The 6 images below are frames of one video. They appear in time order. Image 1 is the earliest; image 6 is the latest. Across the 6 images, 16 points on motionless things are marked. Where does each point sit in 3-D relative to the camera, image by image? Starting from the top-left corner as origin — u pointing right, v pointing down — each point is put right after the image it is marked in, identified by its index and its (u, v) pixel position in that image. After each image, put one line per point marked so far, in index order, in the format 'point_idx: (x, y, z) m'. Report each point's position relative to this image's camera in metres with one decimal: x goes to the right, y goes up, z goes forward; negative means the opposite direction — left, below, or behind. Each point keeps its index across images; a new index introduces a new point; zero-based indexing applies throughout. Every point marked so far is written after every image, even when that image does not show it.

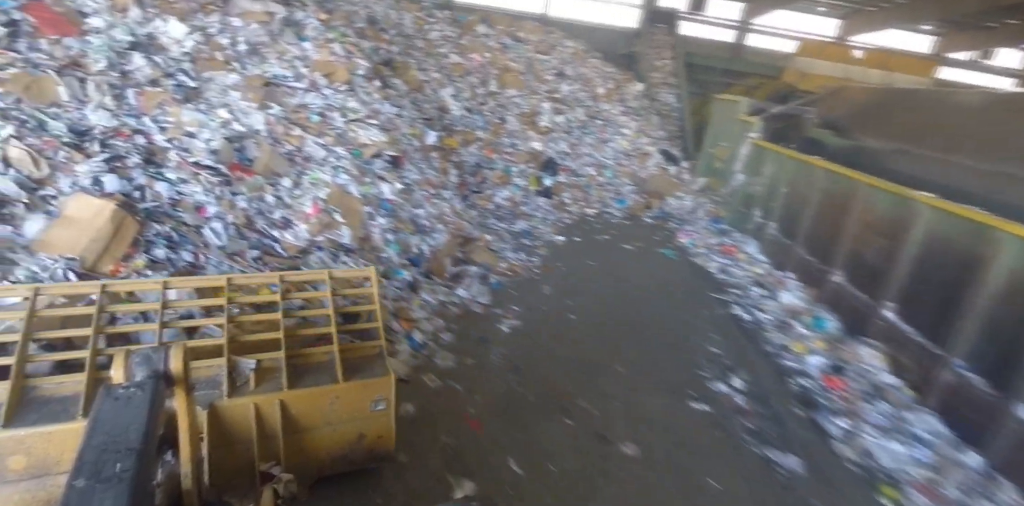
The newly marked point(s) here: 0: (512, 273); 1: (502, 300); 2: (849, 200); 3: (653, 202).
0: (0.0, -0.2, +4.3) m
1: (-0.1, -0.3, +3.8) m
2: (+2.6, +0.4, +4.1) m
3: (+1.9, +0.7, +7.1) m
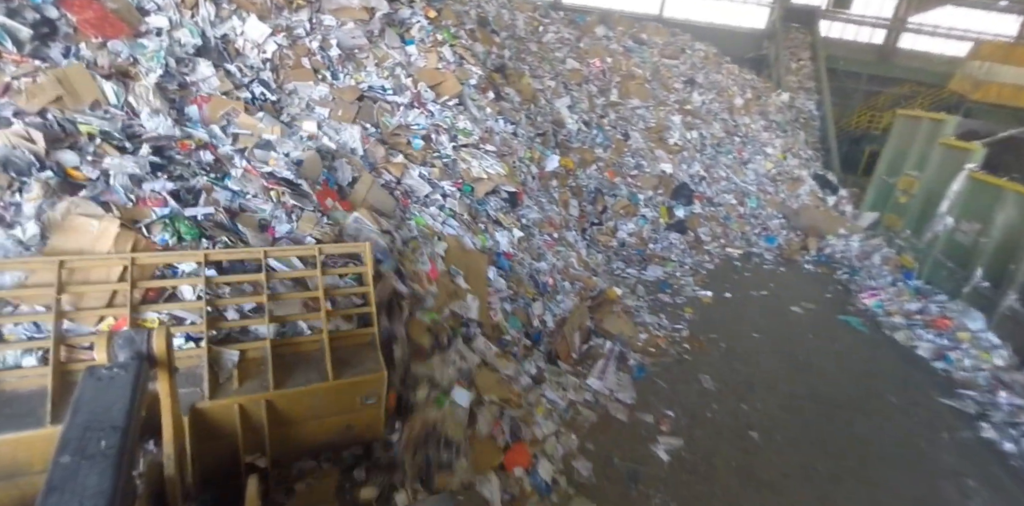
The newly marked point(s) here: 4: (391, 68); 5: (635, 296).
0: (+0.9, -0.6, +3.2) m
1: (+0.7, -0.8, +2.8) m
2: (+3.4, -0.2, +2.6) m
3: (+3.2, +0.1, +5.7) m
4: (-0.8, +1.2, +3.5) m
5: (+0.9, -0.3, +3.8) m
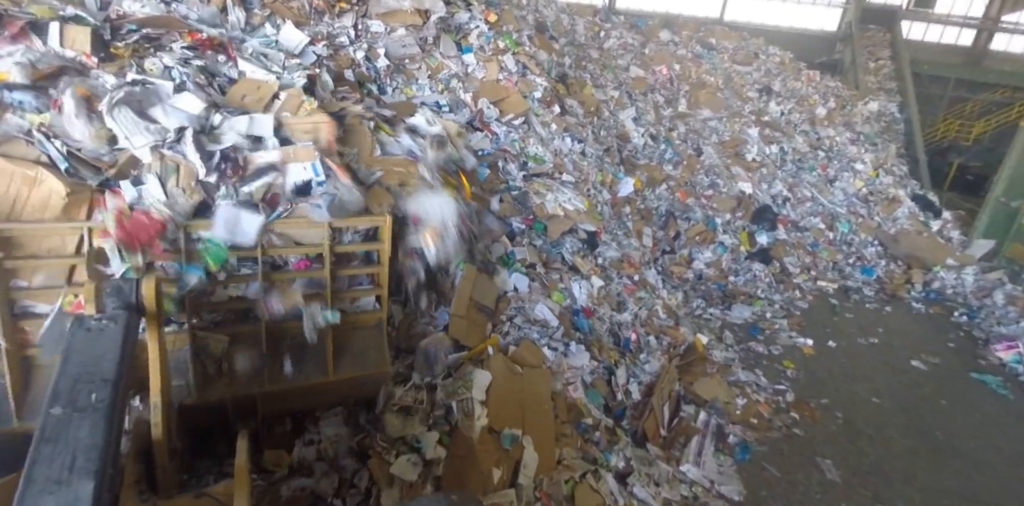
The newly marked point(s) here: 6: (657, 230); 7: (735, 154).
0: (+1.2, -0.8, +2.6) m
1: (+1.0, -1.0, +2.2) m
2: (+3.7, -0.5, +1.8) m
3: (+3.7, -0.2, +4.9) m
4: (-0.4, +1.0, +3.1) m
5: (+1.3, -0.6, +3.2) m
6: (+1.2, +0.2, +4.3) m
7: (+2.4, +1.0, +5.6) m
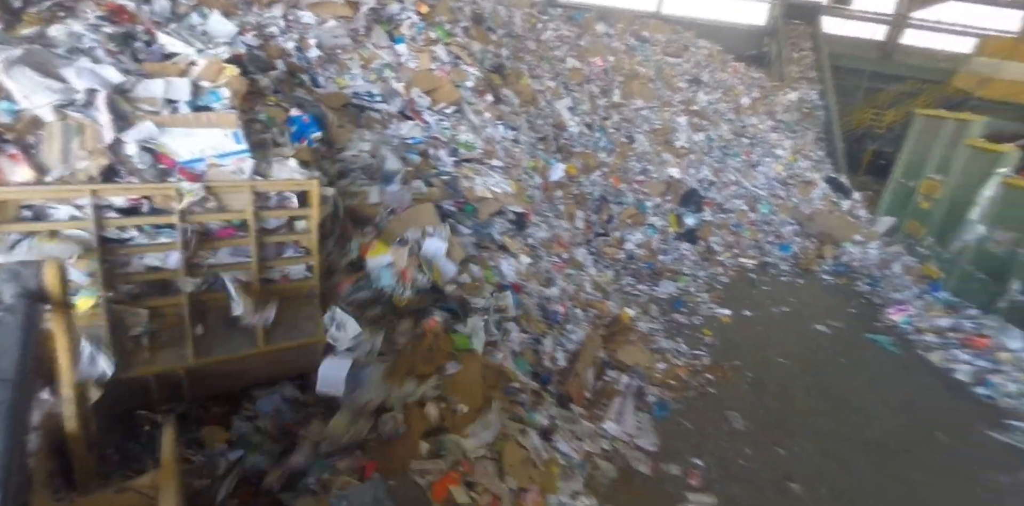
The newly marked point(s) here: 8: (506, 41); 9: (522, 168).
0: (+0.9, -0.7, +2.9) m
1: (+0.8, -0.9, +2.4) m
2: (+3.5, -0.3, +2.3) m
3: (+3.2, 0.0, +5.4) m
4: (-0.8, +1.1, +3.2) m
5: (+0.9, -0.4, +3.4) m
6: (+0.7, +0.3, +4.5) m
7: (+1.7, +1.2, +5.9) m
8: (0.0, +2.2, +5.6) m
9: (+0.1, +0.5, +3.4) m
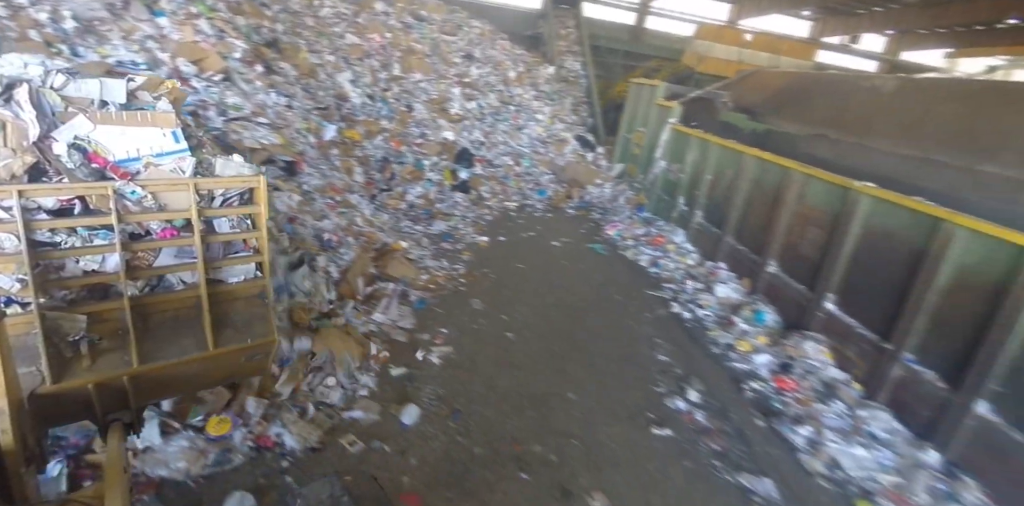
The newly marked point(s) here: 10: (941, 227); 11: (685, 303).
0: (-0.5, -0.2, +3.7) m
1: (-0.5, -0.4, +3.3) m
2: (+2.0, +0.4, +4.0) m
3: (+0.8, +0.8, +6.8) m
4: (-2.4, +1.4, +3.4) m
5: (-0.7, +0.1, +4.3) m
6: (-1.4, +0.8, +5.2) m
7: (-0.9, +1.8, +6.8) m
8: (-2.6, +2.6, +5.9) m
9: (-1.6, +0.9, +3.9) m
10: (+2.2, +0.1, +2.7) m
11: (+1.4, -0.4, +4.2) m
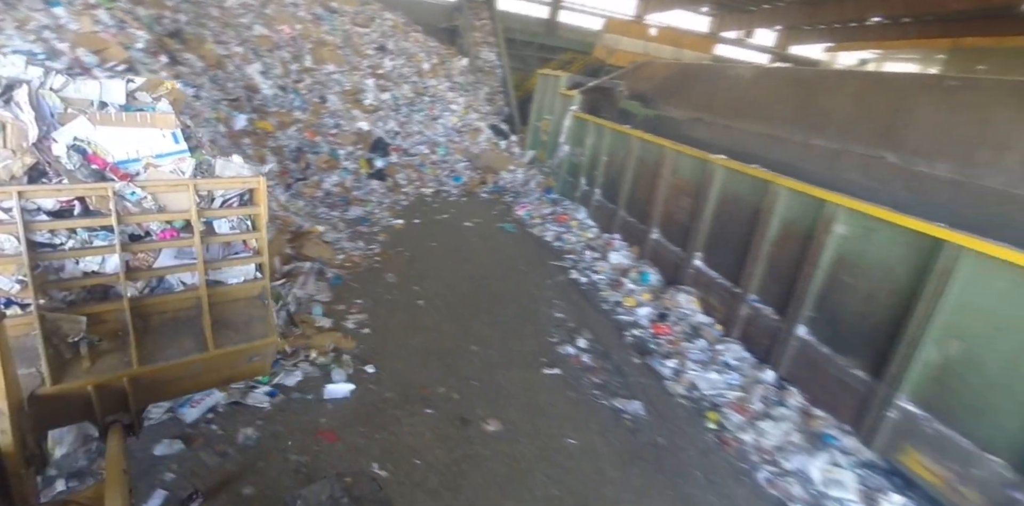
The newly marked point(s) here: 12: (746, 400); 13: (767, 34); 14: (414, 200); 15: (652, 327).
0: (-1.2, -0.1, +4.0) m
1: (-1.1, -0.3, +3.5) m
2: (+1.3, +0.7, +4.5) m
3: (-0.3, +1.0, +7.2) m
4: (-3.1, +1.4, +3.4) m
5: (-1.5, +0.2, +4.5) m
6: (-2.3, +0.9, +5.3) m
7: (-2.1, +2.0, +7.0) m
8: (-3.6, +2.7, +5.8) m
9: (-2.4, +1.0, +4.0) m
10: (+1.6, +0.4, +3.3) m
11: (+0.6, -0.2, +4.7) m
12: (+1.3, -0.8, +3.1) m
13: (+5.7, +5.0, +12.1) m
14: (-1.1, +0.6, +6.0) m
15: (+1.0, -0.5, +3.8) m
